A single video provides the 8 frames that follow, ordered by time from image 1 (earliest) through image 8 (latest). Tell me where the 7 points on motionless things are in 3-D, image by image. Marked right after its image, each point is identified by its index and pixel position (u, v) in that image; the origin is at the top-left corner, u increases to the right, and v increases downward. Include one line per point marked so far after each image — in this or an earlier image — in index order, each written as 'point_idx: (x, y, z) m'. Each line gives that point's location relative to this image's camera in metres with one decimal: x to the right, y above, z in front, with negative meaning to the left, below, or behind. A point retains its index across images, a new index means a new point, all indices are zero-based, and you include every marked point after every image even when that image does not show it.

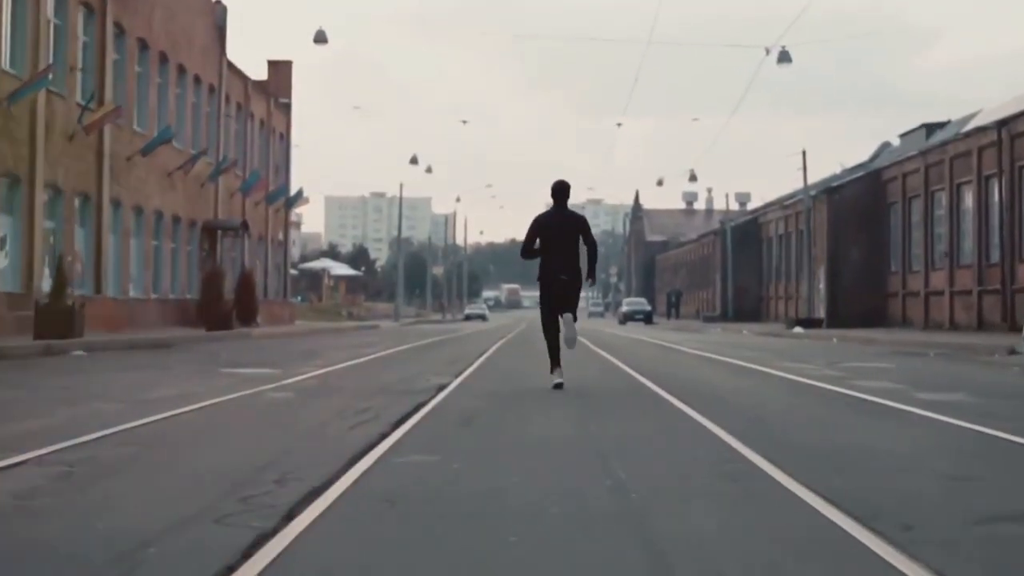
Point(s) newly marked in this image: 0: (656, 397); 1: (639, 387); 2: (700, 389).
0: (+1.8, -1.4, +17.5) m
1: (+1.8, -1.4, +19.5) m
2: (+2.6, -1.4, +18.7) m
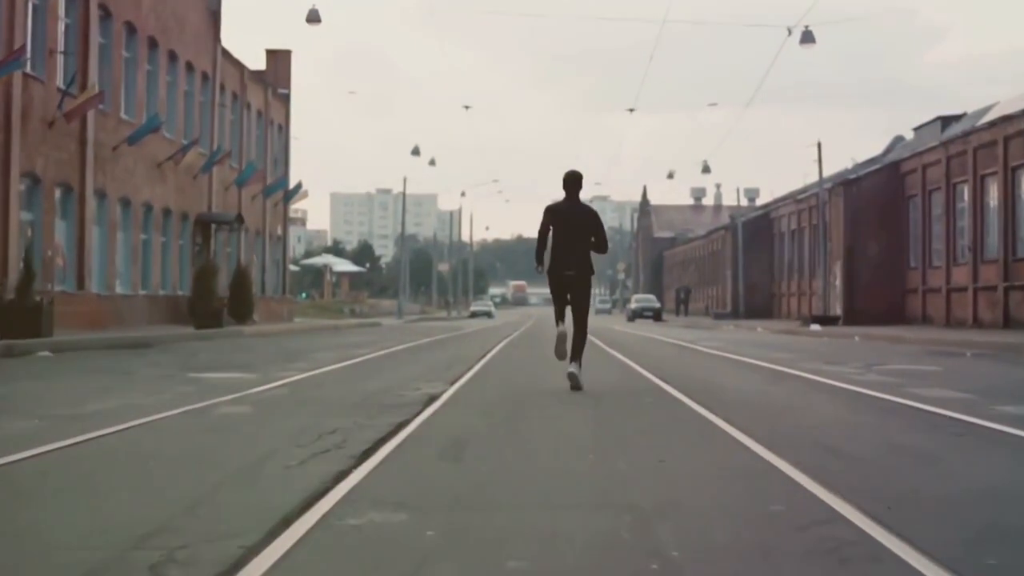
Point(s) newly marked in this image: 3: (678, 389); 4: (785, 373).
0: (+1.9, -1.3, +15.2) m
1: (+1.8, -1.3, +17.2) m
2: (+2.6, -1.3, +16.4) m
3: (+2.1, -1.3, +17.6) m
4: (+4.0, -1.2, +19.7) m
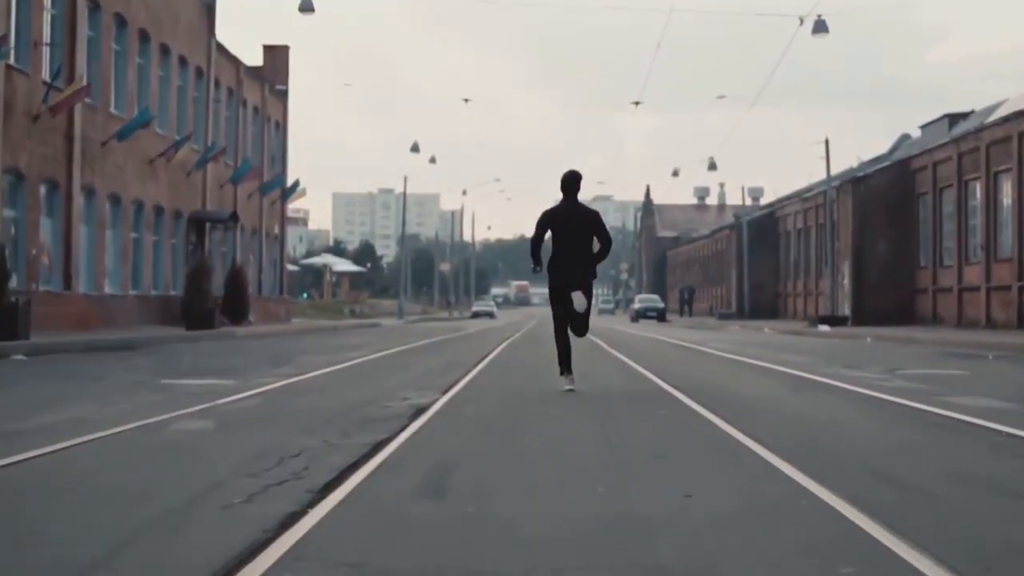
0: (+1.8, -1.3, +13.9) m
1: (+1.8, -1.3, +15.9) m
2: (+2.6, -1.3, +15.1) m
3: (+2.1, -1.3, +16.3) m
4: (+4.0, -1.2, +18.4) m
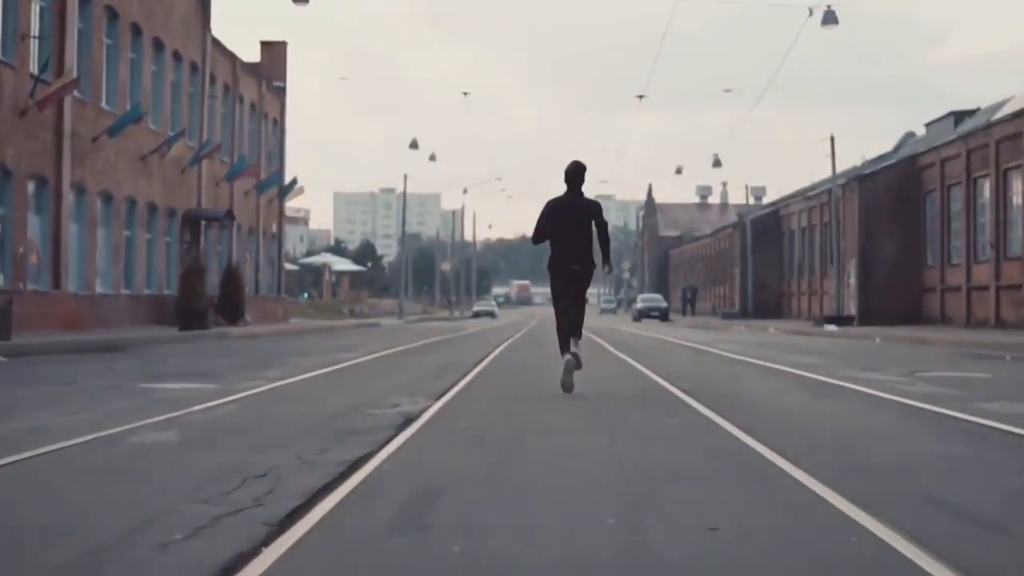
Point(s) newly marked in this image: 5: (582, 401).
0: (+1.8, -1.3, +13.0) m
1: (+1.8, -1.3, +15.0) m
2: (+2.6, -1.3, +14.2) m
3: (+2.1, -1.3, +15.4) m
4: (+4.0, -1.2, +17.4) m
5: (+0.8, -1.3, +15.3) m
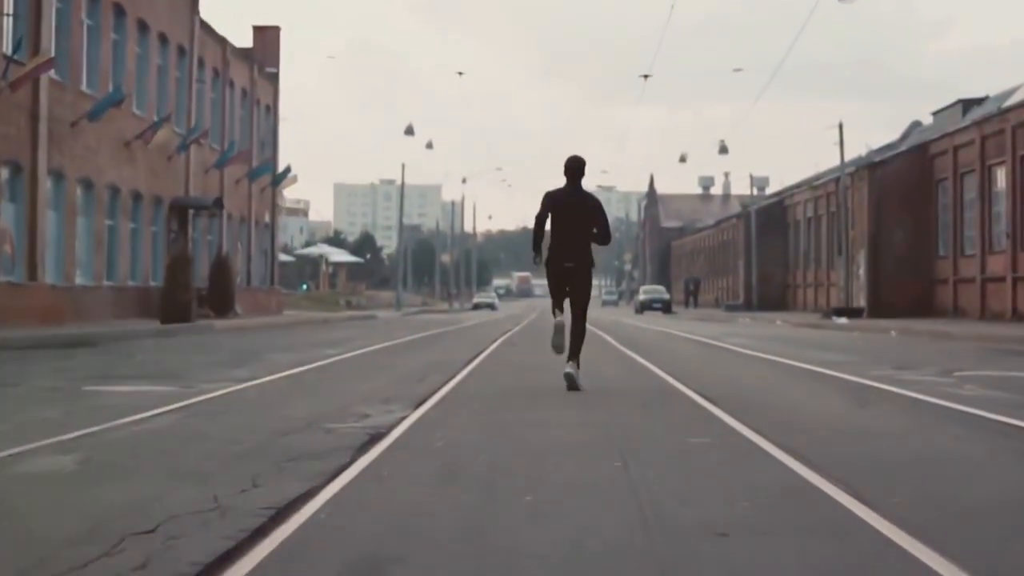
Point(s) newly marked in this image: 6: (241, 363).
0: (+1.8, -1.2, +11.2) m
1: (+1.7, -1.2, +13.2) m
2: (+2.5, -1.2, +12.4) m
3: (+2.1, -1.2, +13.6) m
4: (+3.9, -1.1, +15.6) m
5: (+0.7, -1.2, +13.5) m
6: (-3.7, -1.0, +18.5) m
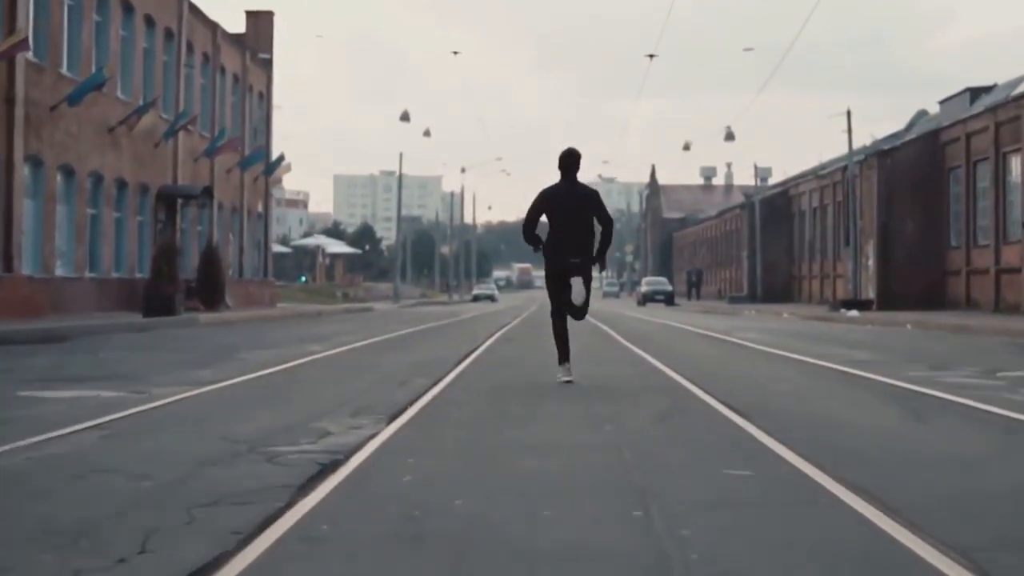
0: (+1.7, -1.1, +9.5) m
1: (+1.7, -1.1, +11.5) m
2: (+2.5, -1.1, +10.7) m
3: (+2.0, -1.1, +11.9) m
4: (+3.9, -1.0, +14.0) m
5: (+0.7, -1.1, +11.9) m
6: (-3.7, -0.9, +16.9) m
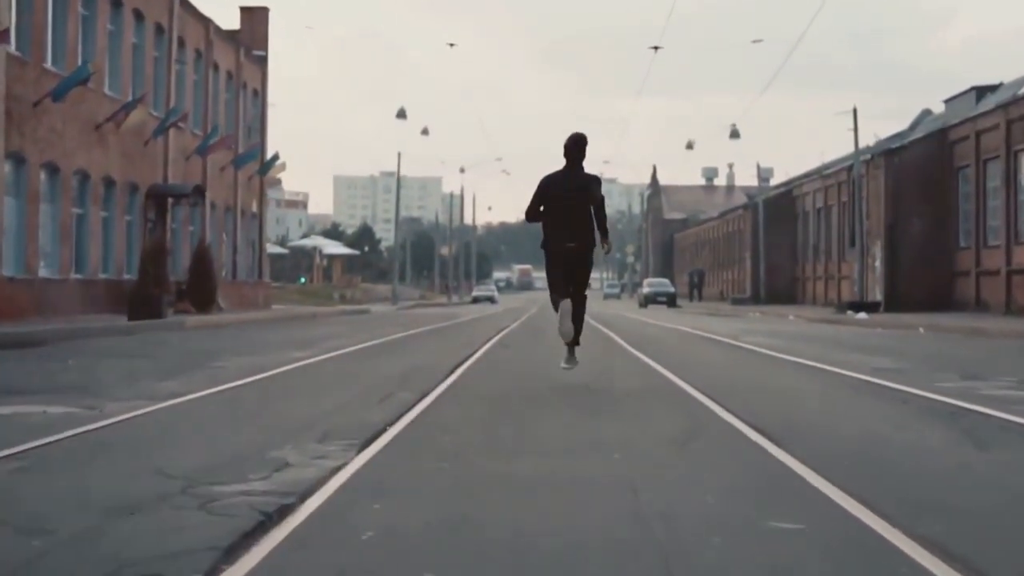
0: (+1.7, -1.2, +8.3) m
1: (+1.6, -1.1, +10.3) m
2: (+2.4, -1.1, +9.5) m
3: (+2.0, -1.1, +10.7) m
4: (+3.8, -1.0, +12.7) m
5: (+0.6, -1.1, +10.6) m
6: (-3.8, -1.0, +15.6) m
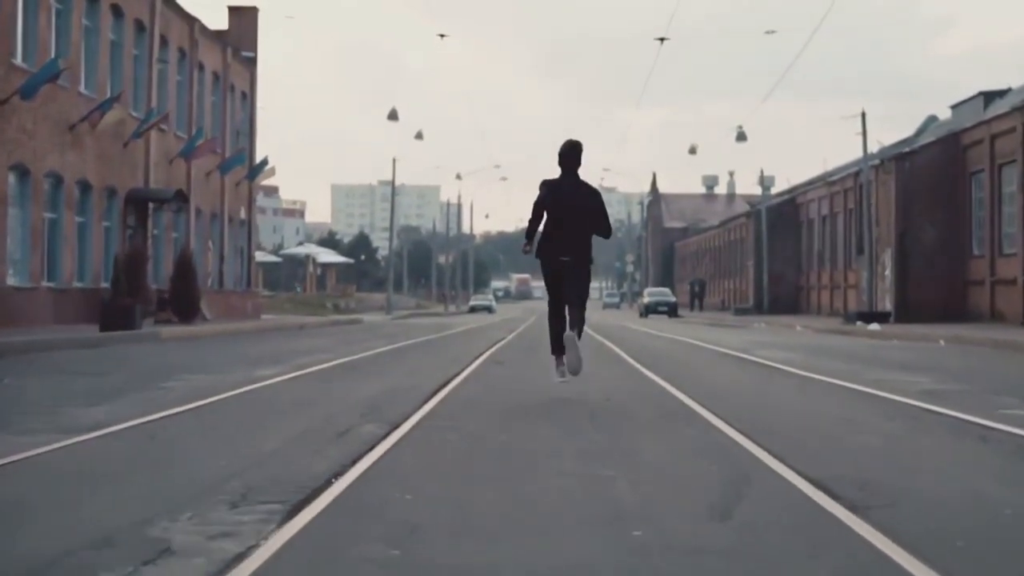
0: (+1.6, -1.2, +6.2) m
1: (+1.6, -1.2, +8.2) m
2: (+2.4, -1.2, +7.4) m
3: (+1.9, -1.2, +8.6) m
4: (+3.8, -1.1, +10.7) m
5: (+0.5, -1.2, +8.6) m
6: (-3.9, -1.0, +13.6) m
